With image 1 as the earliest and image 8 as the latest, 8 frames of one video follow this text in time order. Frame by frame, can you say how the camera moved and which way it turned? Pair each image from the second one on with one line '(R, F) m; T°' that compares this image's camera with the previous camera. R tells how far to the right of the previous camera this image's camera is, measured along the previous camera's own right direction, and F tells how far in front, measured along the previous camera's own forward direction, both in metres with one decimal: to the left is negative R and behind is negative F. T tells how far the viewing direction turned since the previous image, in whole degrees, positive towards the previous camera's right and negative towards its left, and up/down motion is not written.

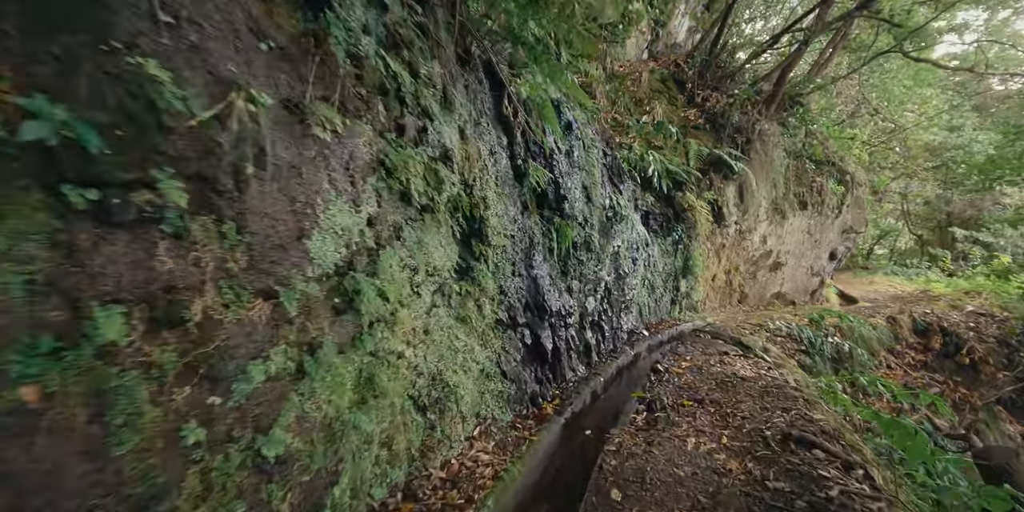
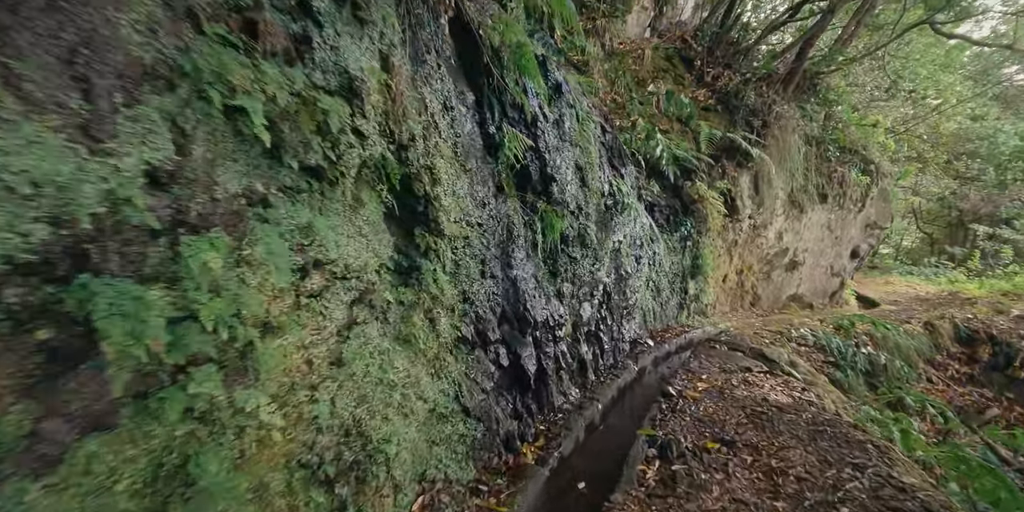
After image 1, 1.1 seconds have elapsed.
(+0.3, +1.5) m; 0°
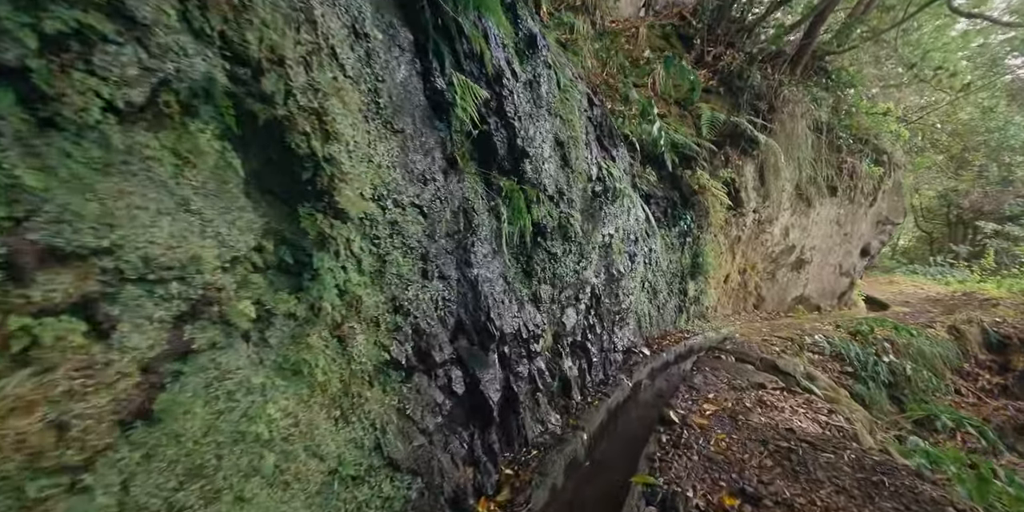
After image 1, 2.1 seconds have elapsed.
(+0.4, +1.2) m; +1°
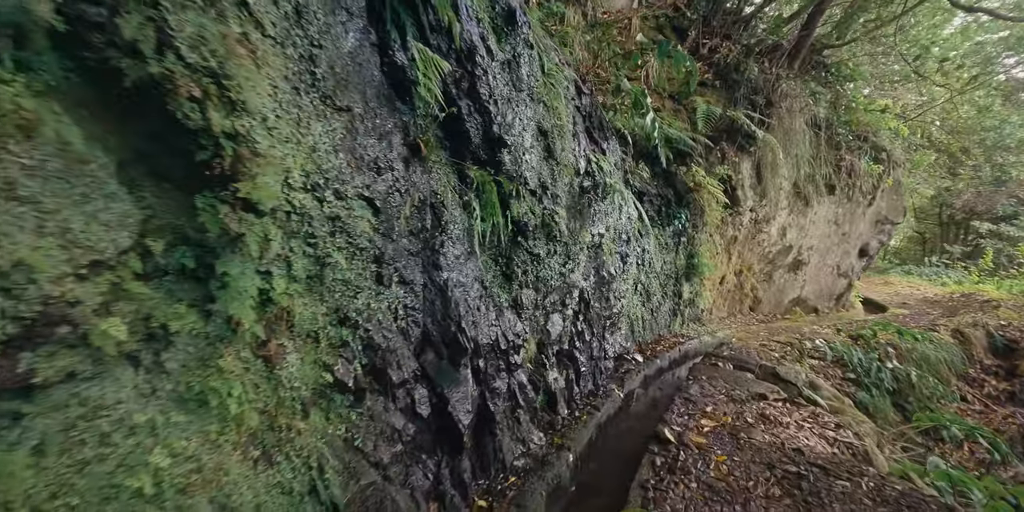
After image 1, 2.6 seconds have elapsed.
(+0.2, +0.5) m; +1°
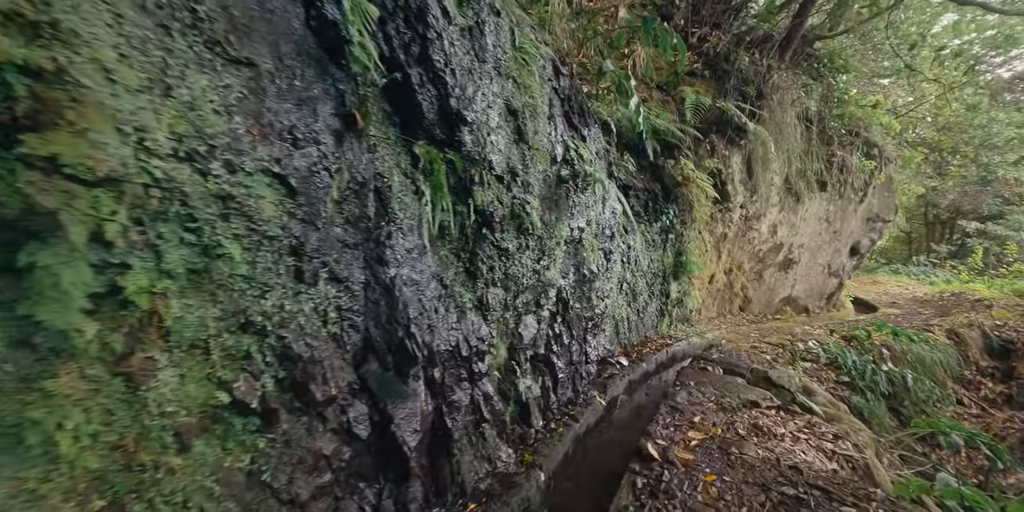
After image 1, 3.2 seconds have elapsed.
(+0.2, +0.5) m; +1°
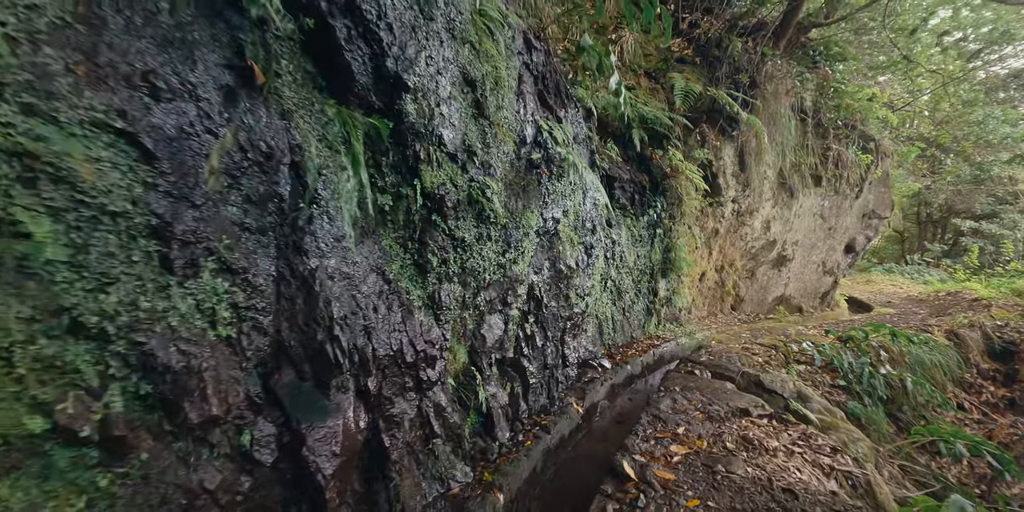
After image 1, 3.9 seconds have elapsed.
(+0.3, +0.5) m; +1°
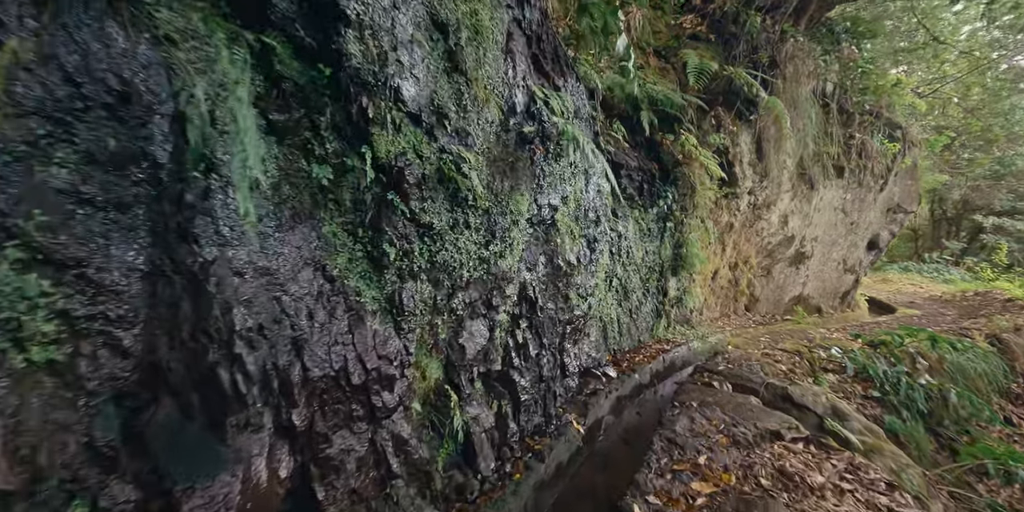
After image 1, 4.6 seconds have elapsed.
(+0.1, +0.8) m; 0°
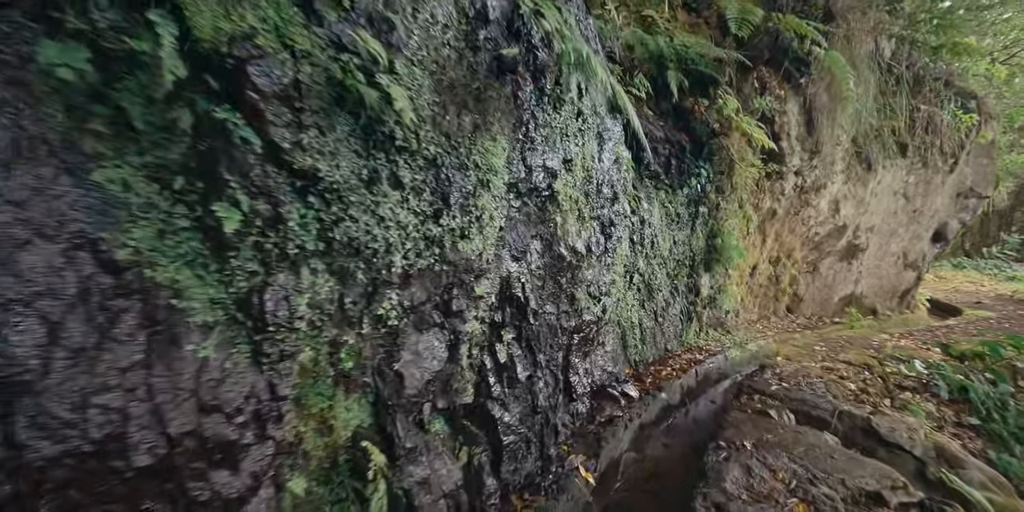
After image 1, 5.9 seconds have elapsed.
(+0.3, +1.2) m; -2°
